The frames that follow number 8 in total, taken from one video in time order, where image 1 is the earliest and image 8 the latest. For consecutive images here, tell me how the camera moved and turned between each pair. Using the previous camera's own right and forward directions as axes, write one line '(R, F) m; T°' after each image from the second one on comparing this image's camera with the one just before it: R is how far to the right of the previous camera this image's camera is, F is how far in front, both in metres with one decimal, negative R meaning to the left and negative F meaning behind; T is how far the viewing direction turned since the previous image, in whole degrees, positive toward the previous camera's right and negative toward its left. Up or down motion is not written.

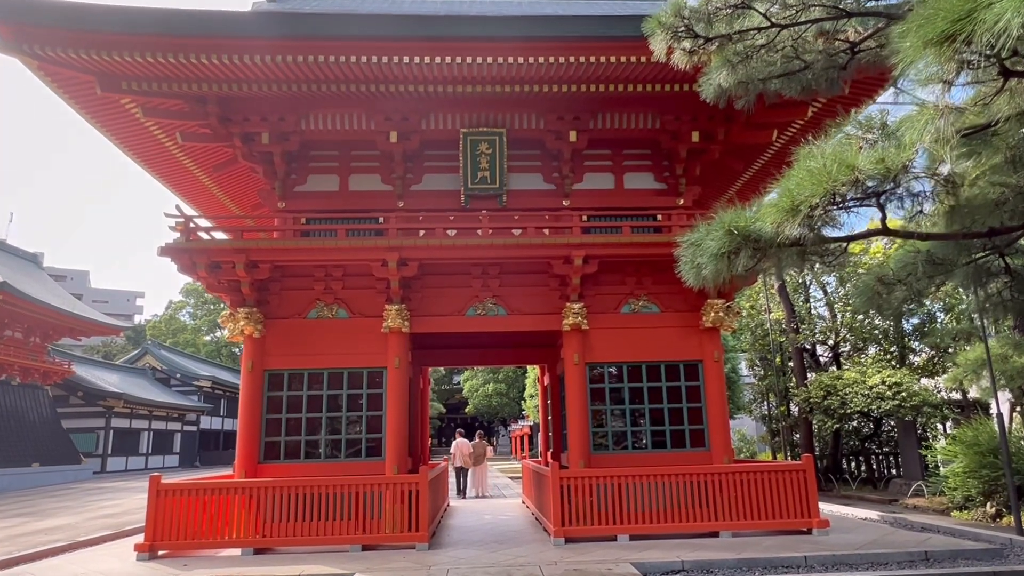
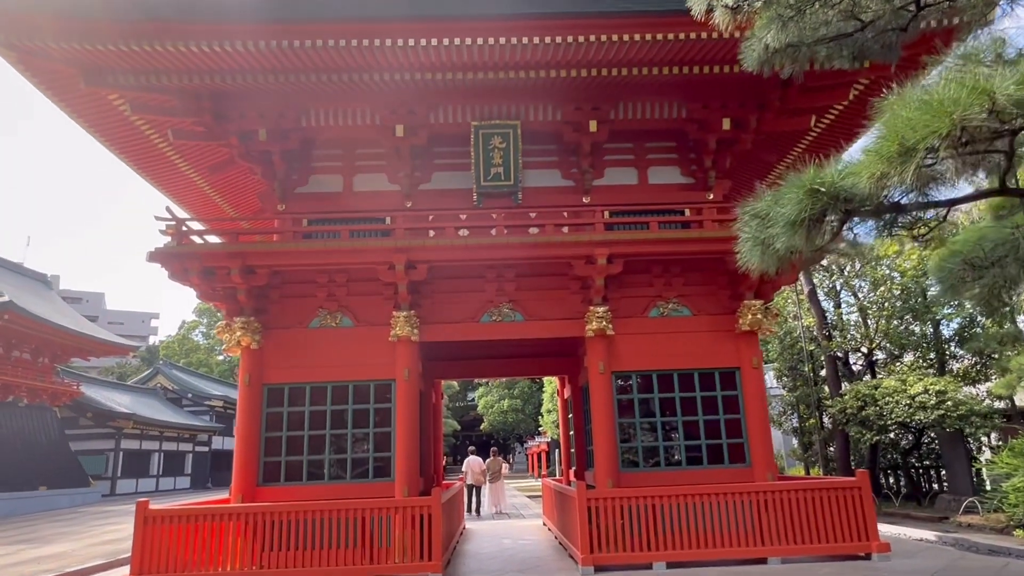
(-0.1, +0.7) m; -1°
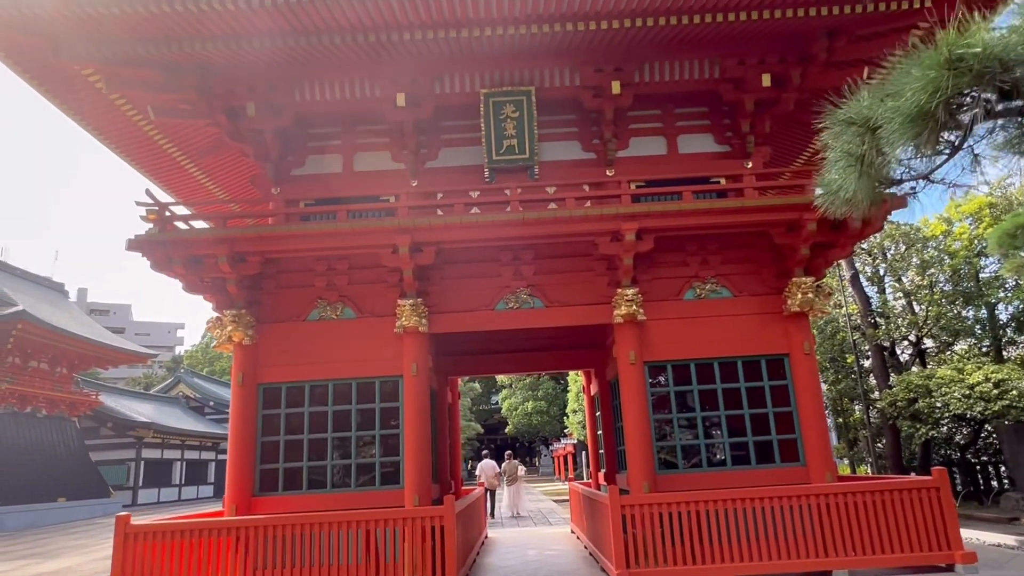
(0.0, +0.9) m; -2°
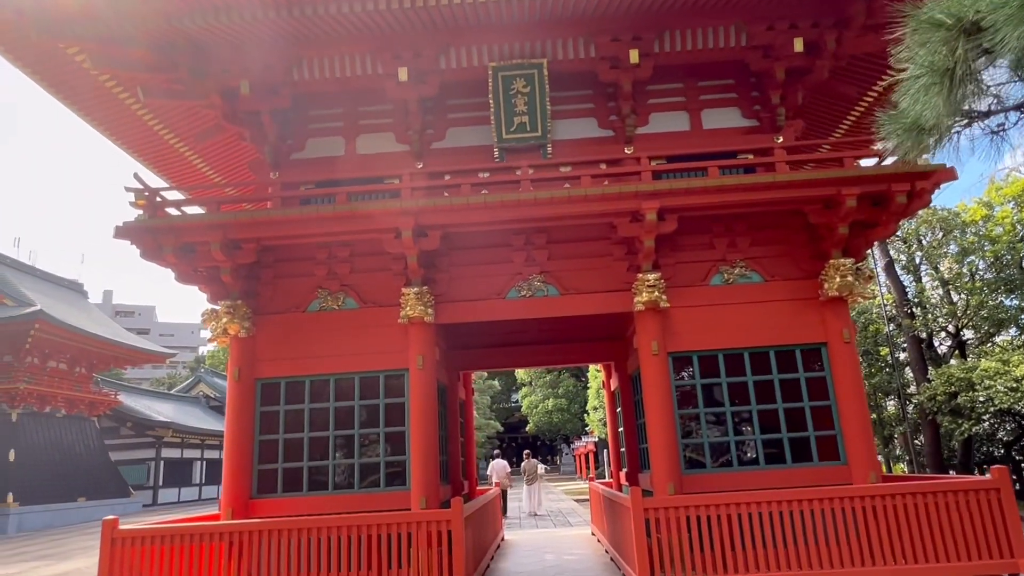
(+0.1, +0.5) m; -2°
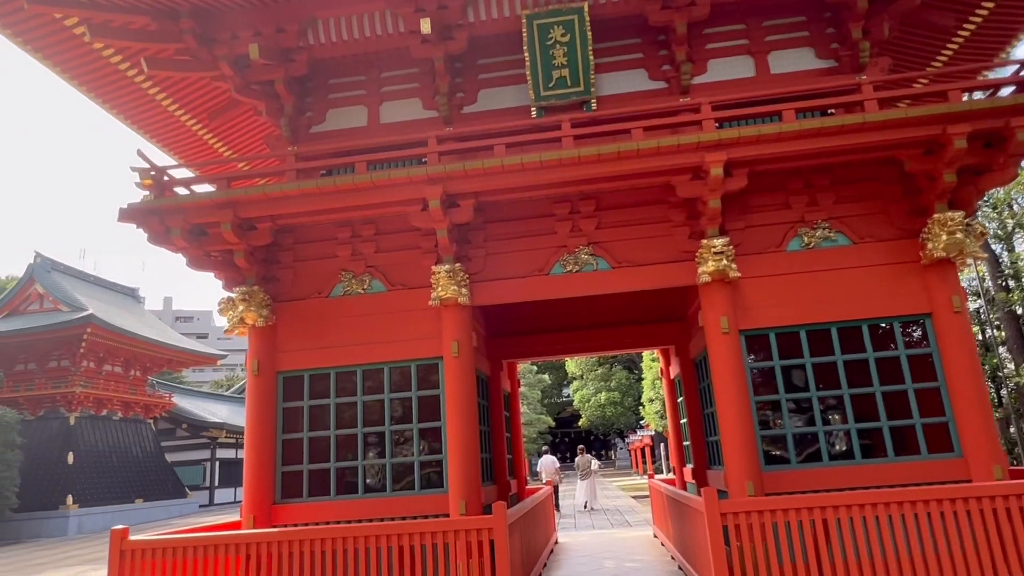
(0.0, +0.8) m; -4°
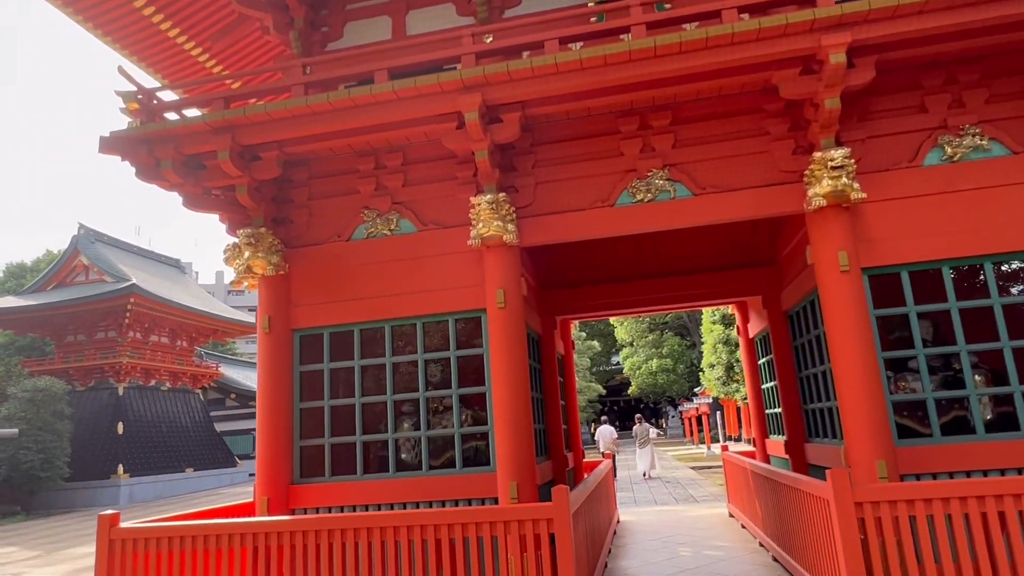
(-0.1, +1.2) m; -4°
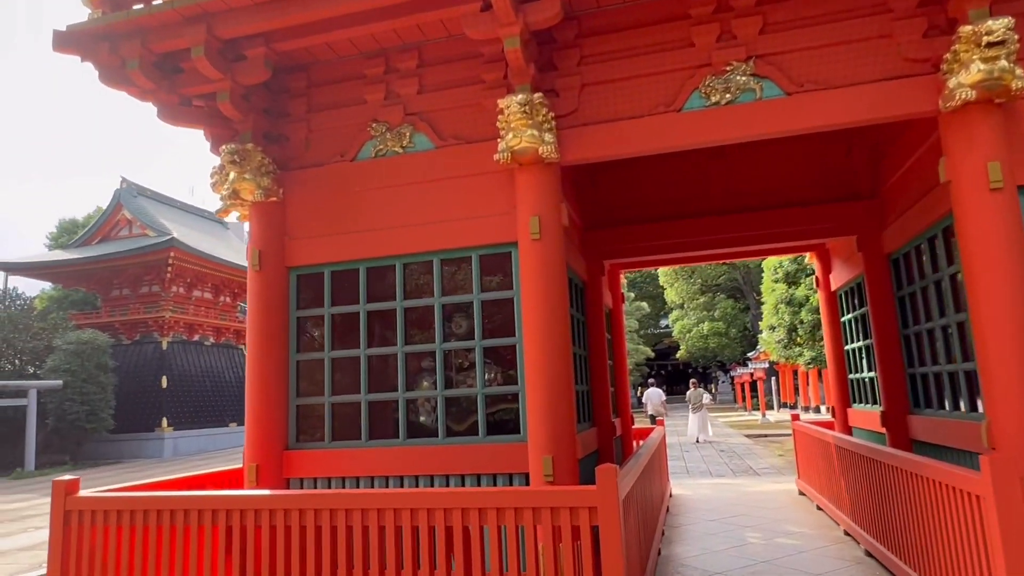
(+0.1, +1.0) m; -4°
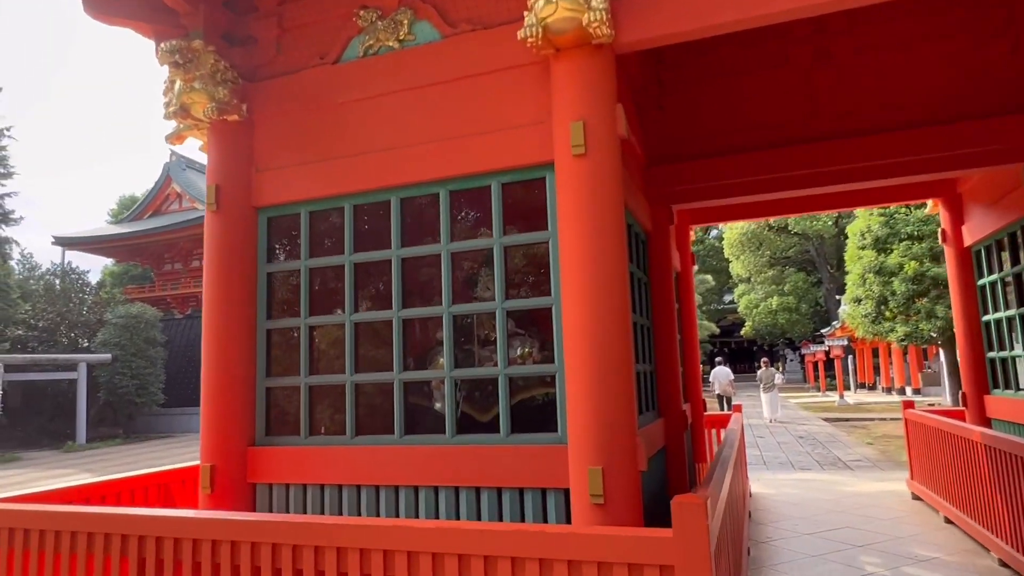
(+0.1, +1.2) m; -5°
